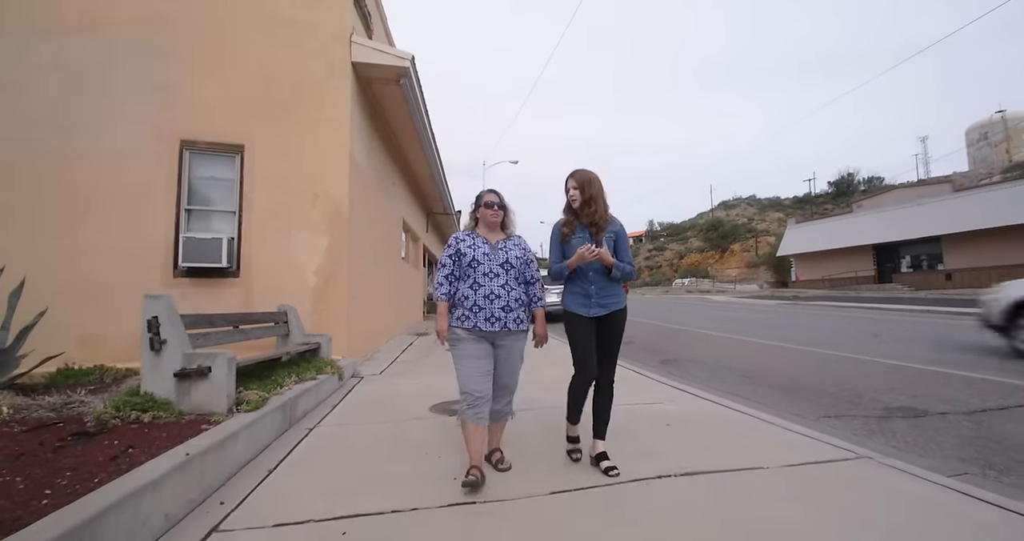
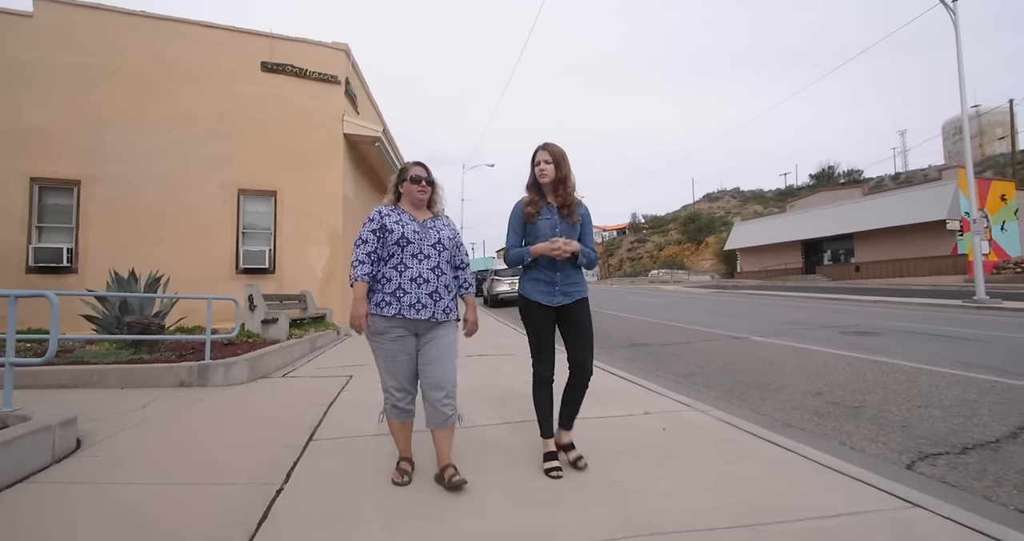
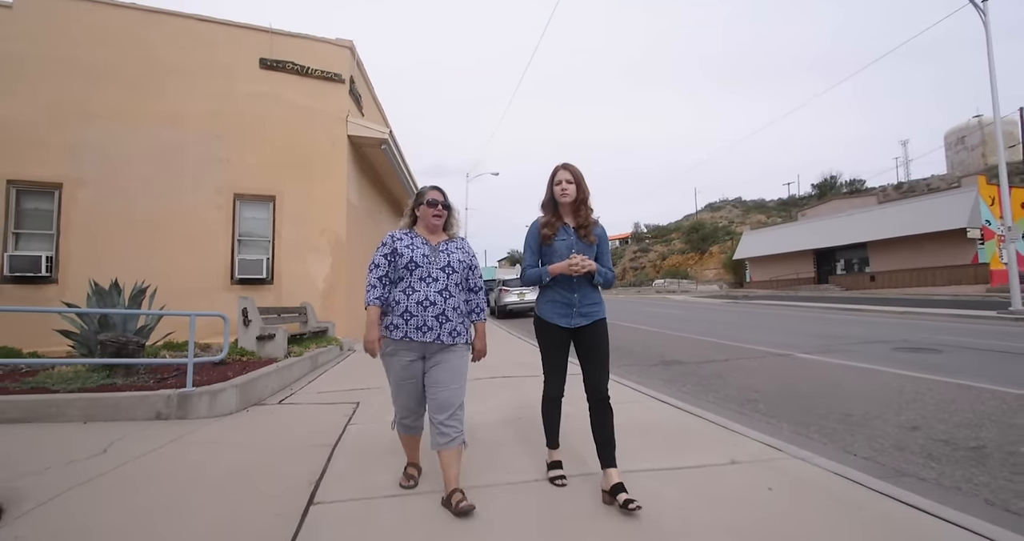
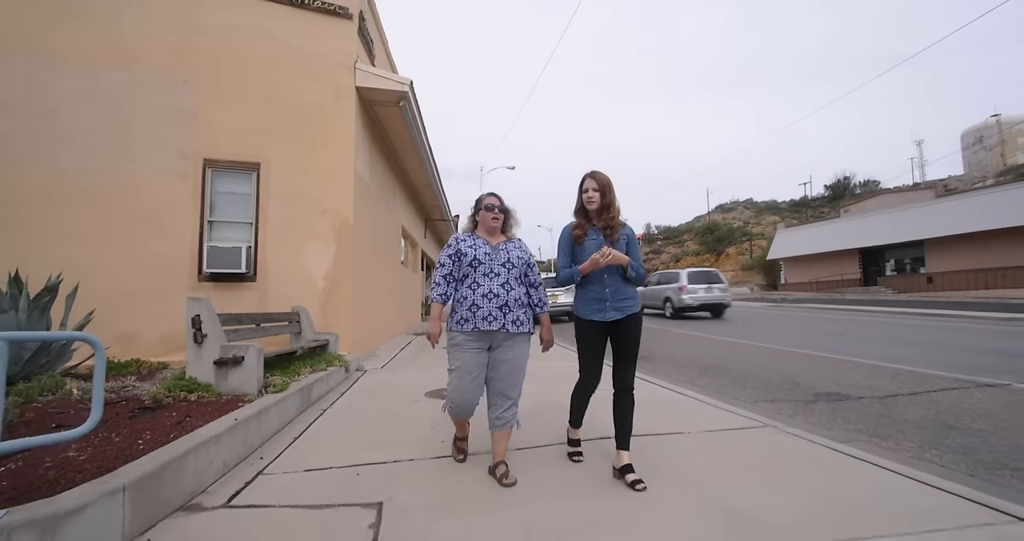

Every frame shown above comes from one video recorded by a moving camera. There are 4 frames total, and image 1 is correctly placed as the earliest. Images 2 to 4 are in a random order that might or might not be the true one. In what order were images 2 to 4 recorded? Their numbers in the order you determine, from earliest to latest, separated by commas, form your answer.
4, 3, 2
